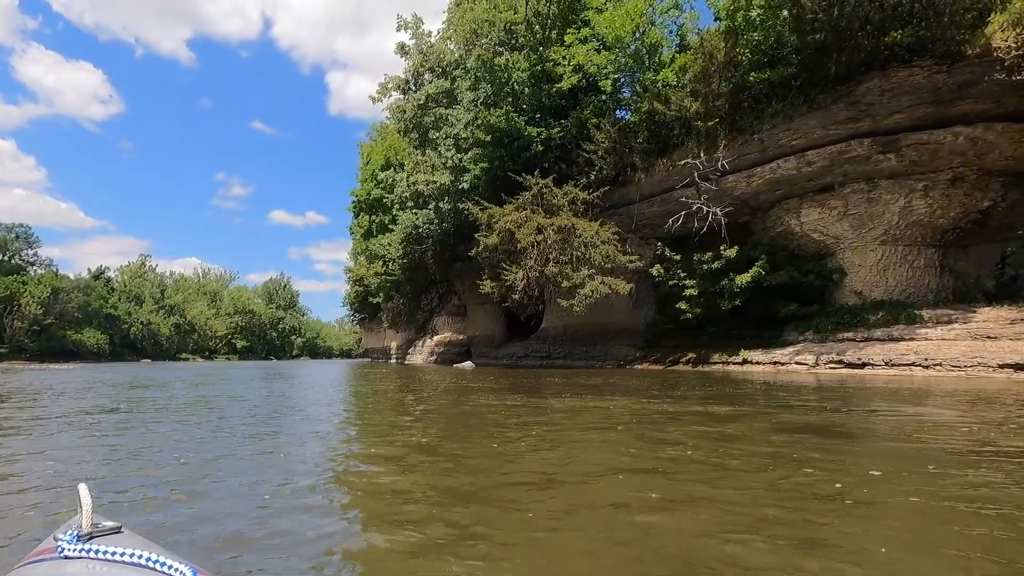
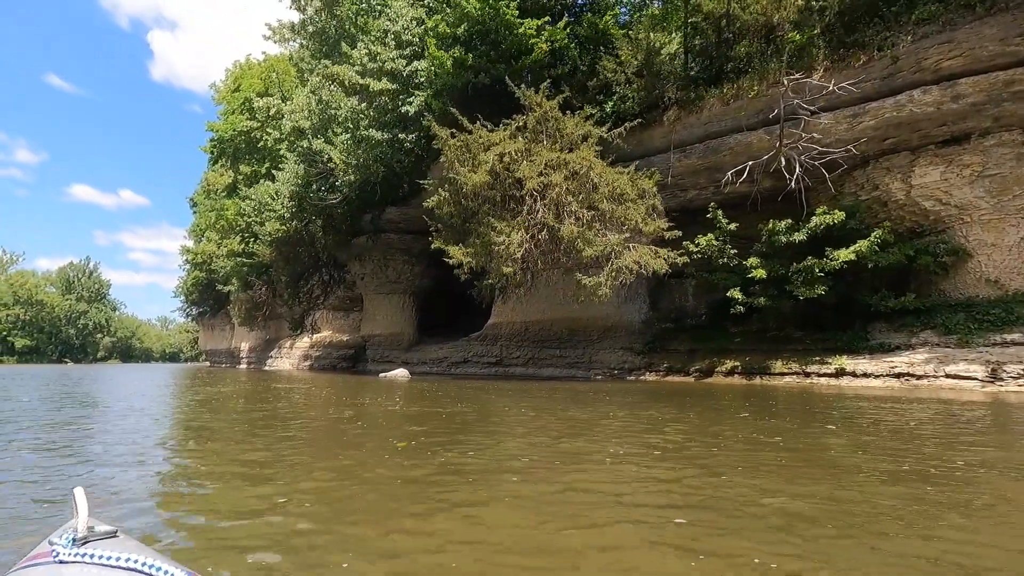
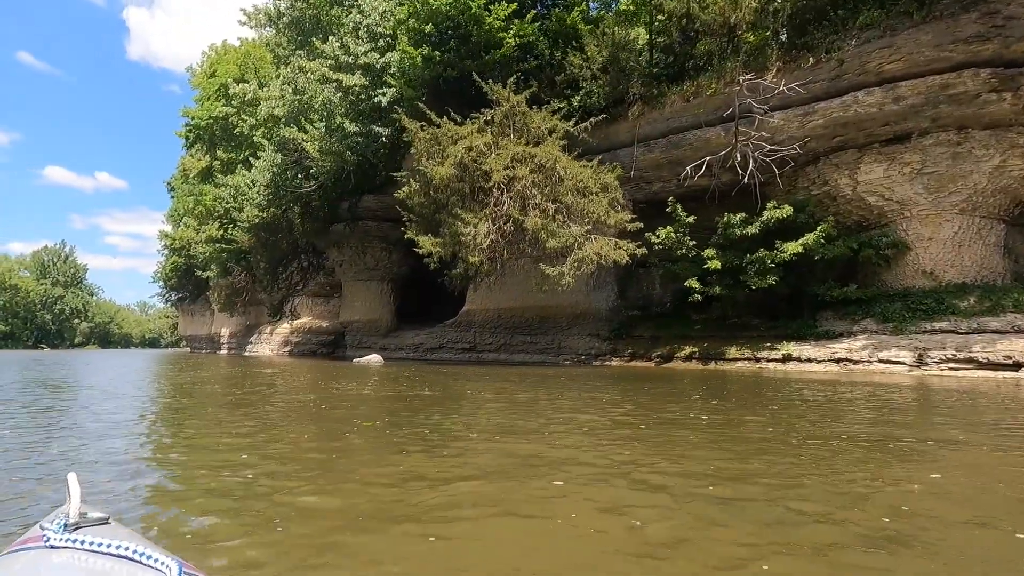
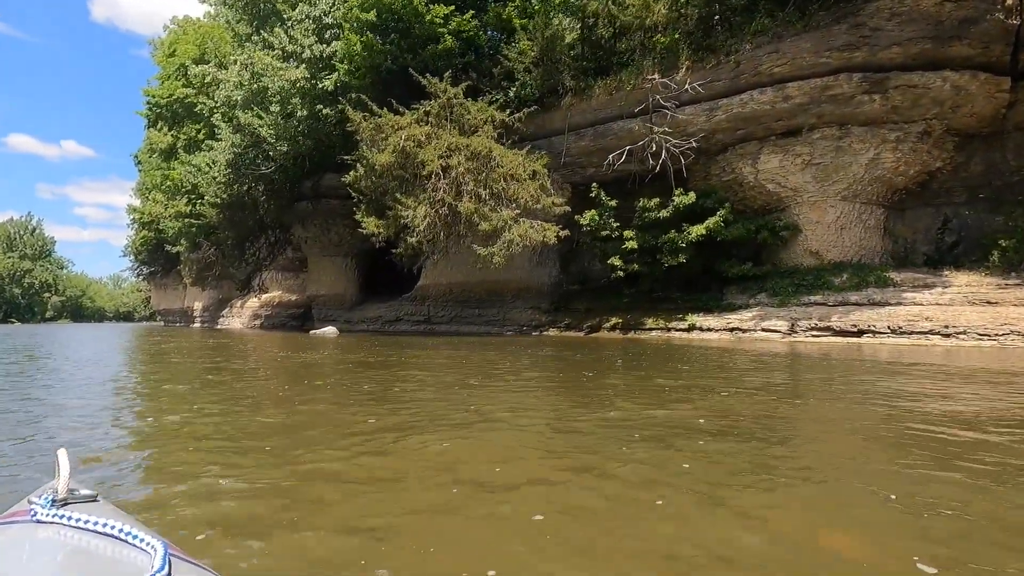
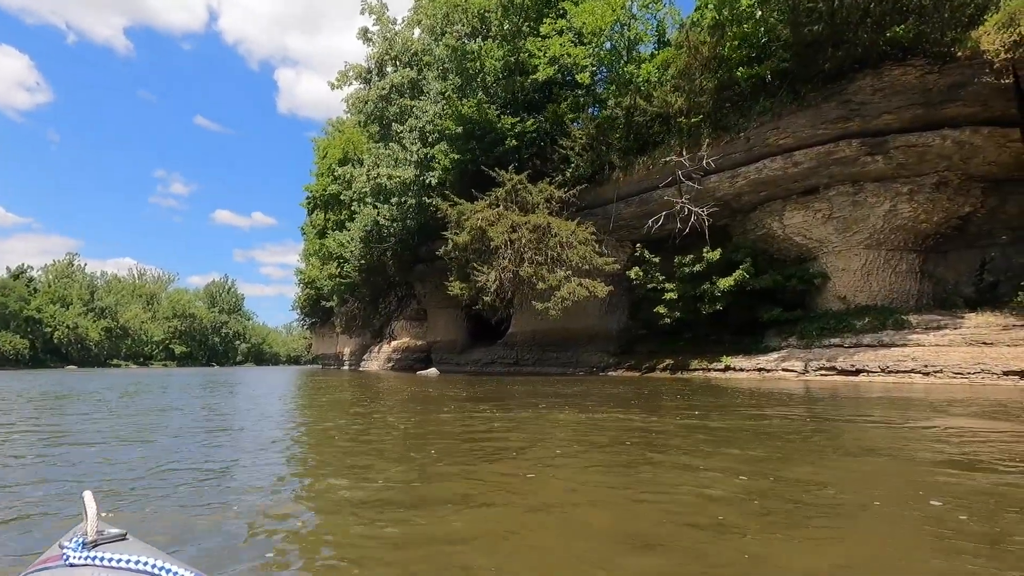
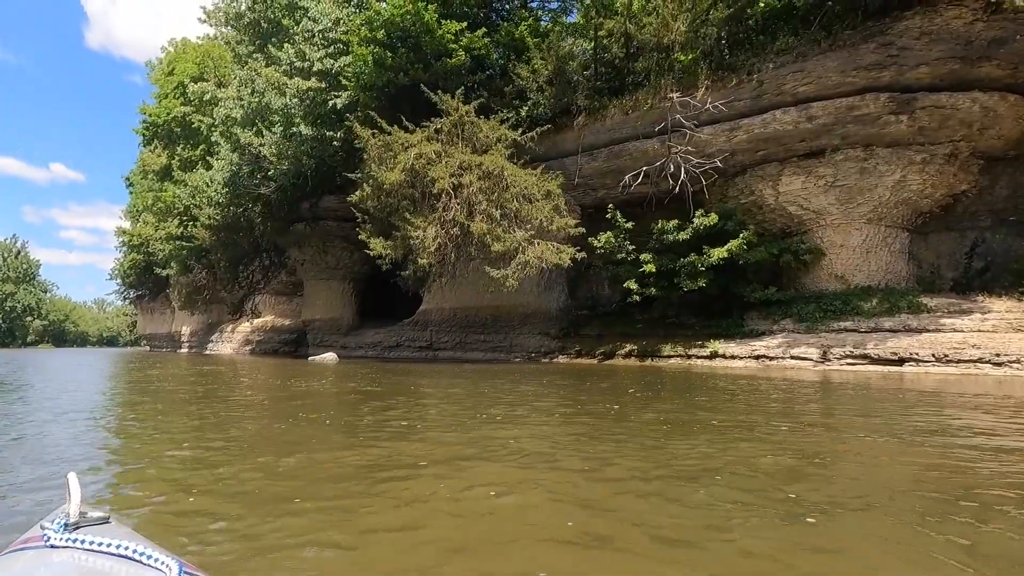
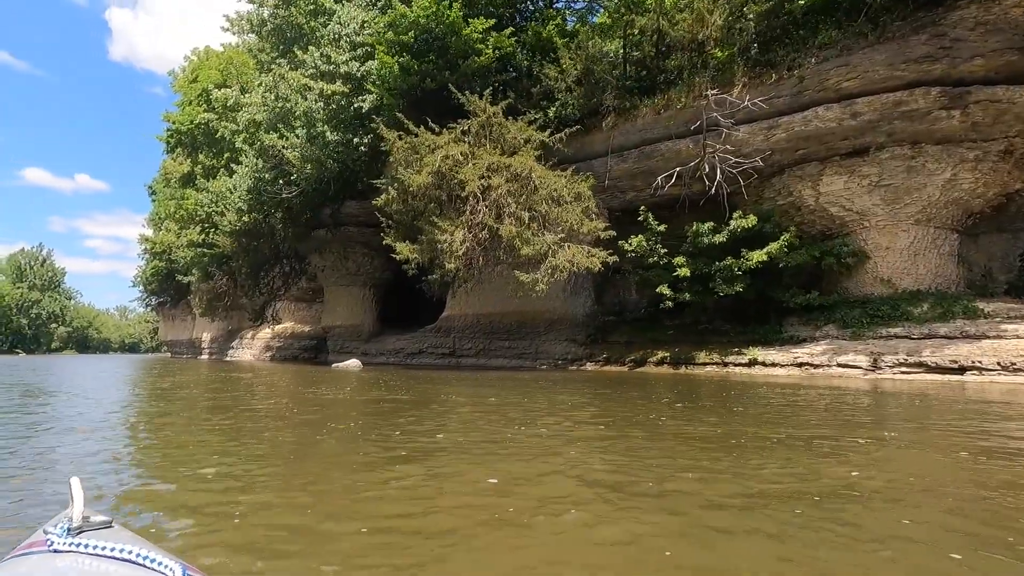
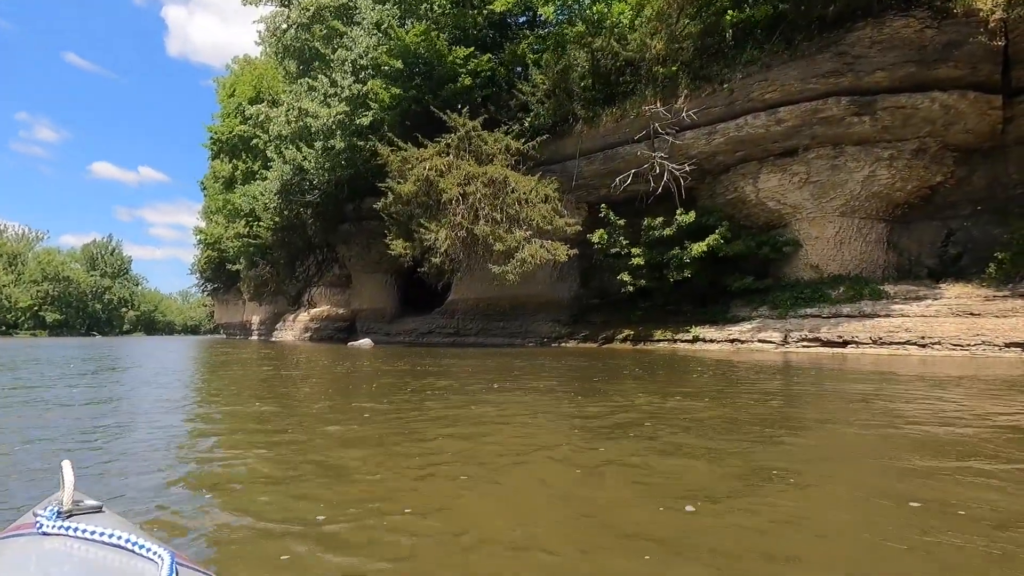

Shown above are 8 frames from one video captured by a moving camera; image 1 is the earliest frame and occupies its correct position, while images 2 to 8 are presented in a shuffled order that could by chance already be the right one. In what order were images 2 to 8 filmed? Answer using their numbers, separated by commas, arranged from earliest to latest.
5, 8, 4, 6, 7, 3, 2
